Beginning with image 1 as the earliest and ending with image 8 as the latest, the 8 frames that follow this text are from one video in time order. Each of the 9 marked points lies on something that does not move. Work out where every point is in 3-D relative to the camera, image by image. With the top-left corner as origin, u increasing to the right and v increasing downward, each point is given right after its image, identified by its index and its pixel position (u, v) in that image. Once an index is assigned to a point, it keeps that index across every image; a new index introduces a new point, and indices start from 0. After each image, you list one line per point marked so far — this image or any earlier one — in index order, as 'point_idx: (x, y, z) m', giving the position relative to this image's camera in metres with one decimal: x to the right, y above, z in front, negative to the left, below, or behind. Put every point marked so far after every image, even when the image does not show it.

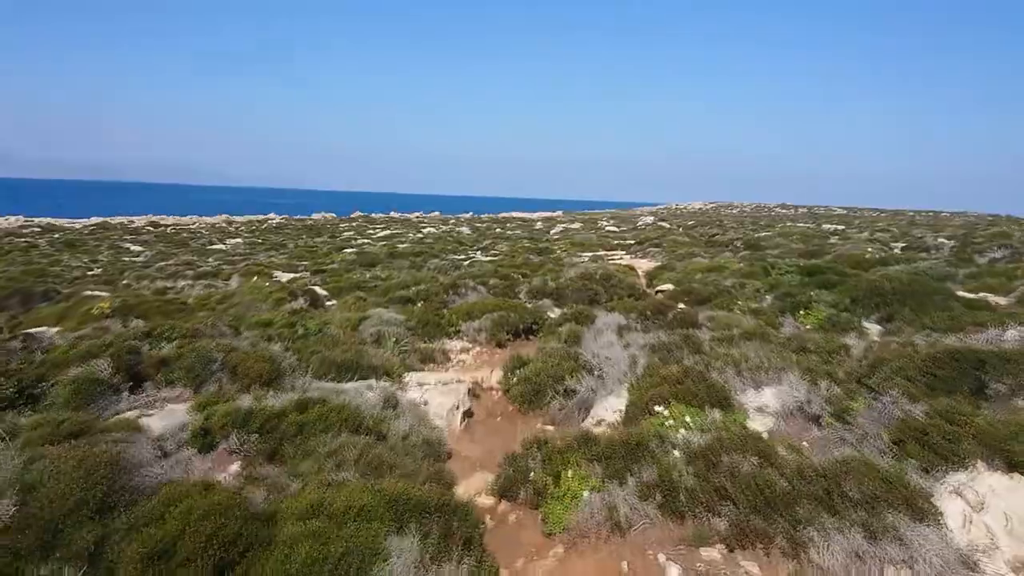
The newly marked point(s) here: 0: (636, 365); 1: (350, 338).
0: (+1.9, -1.2, +13.3) m
1: (-3.5, -1.1, +18.5) m
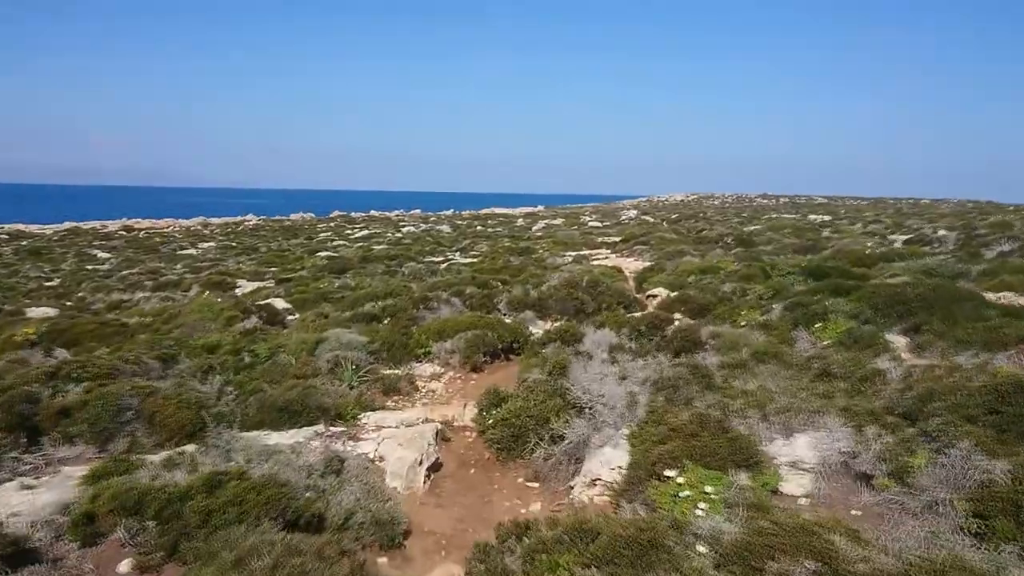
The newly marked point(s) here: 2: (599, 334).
0: (+1.6, -1.5, +11.0) m
1: (-3.9, -1.5, +16.1) m
2: (+1.8, -1.0, +16.7) m
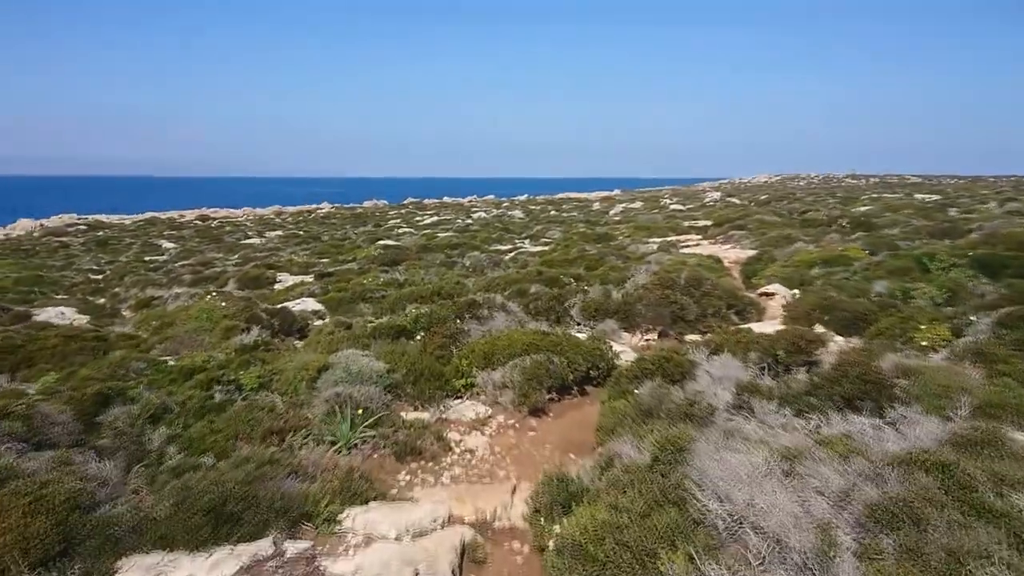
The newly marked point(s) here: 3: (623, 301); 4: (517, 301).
0: (+2.1, -1.7, +5.6) m
1: (-2.9, -1.6, +11.2) m
2: (+2.8, -1.1, +11.4) m
3: (+2.3, -0.3, +17.4) m
4: (+0.1, -0.4, +19.0) m
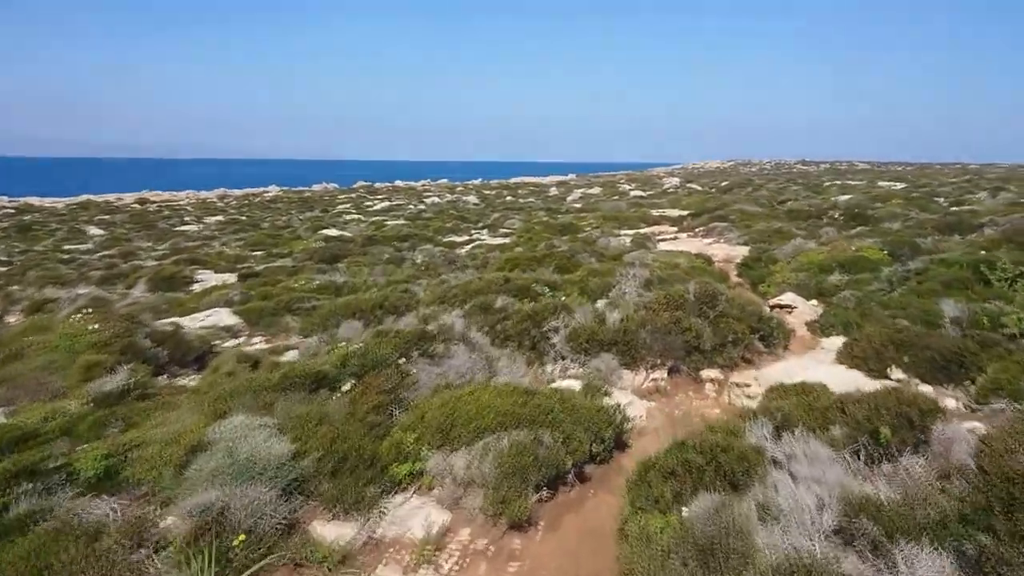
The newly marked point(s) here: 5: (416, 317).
0: (+2.2, -2.3, +1.6) m
1: (-3.2, -2.1, +6.9) m
2: (+2.5, -1.5, +7.4) m
3: (+1.7, -0.6, +13.4) m
4: (-0.5, -0.6, +14.9) m
5: (-1.8, -0.6, +16.4) m
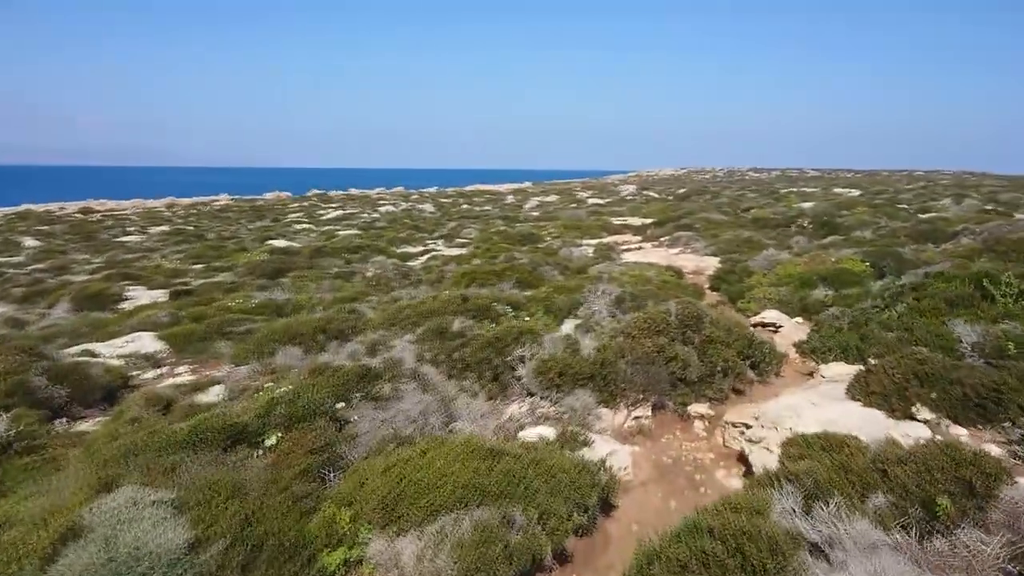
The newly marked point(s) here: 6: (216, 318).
0: (+2.2, -2.5, -0.1) m
1: (-3.4, -2.4, +5.0) m
2: (+2.3, -1.8, +5.7) m
3: (+1.1, -0.9, +11.7) m
4: (-1.1, -1.0, +13.1) m
5: (-2.5, -1.0, +14.5) m
6: (-6.7, -0.7, +19.4) m
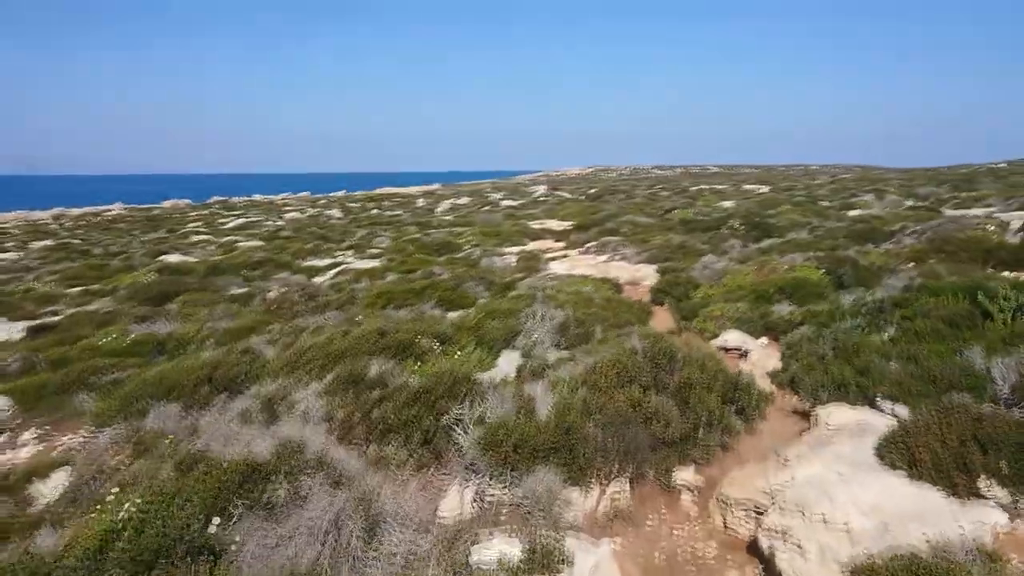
0: (+2.8, -2.8, -2.3) m
1: (-3.3, -2.9, +2.1) m
2: (+2.3, -2.2, +3.4) m
3: (+0.5, -1.4, +9.2) m
4: (-2.0, -1.5, +10.4) m
5: (-3.5, -1.6, +11.7) m
6: (-8.2, -1.4, +16.2) m
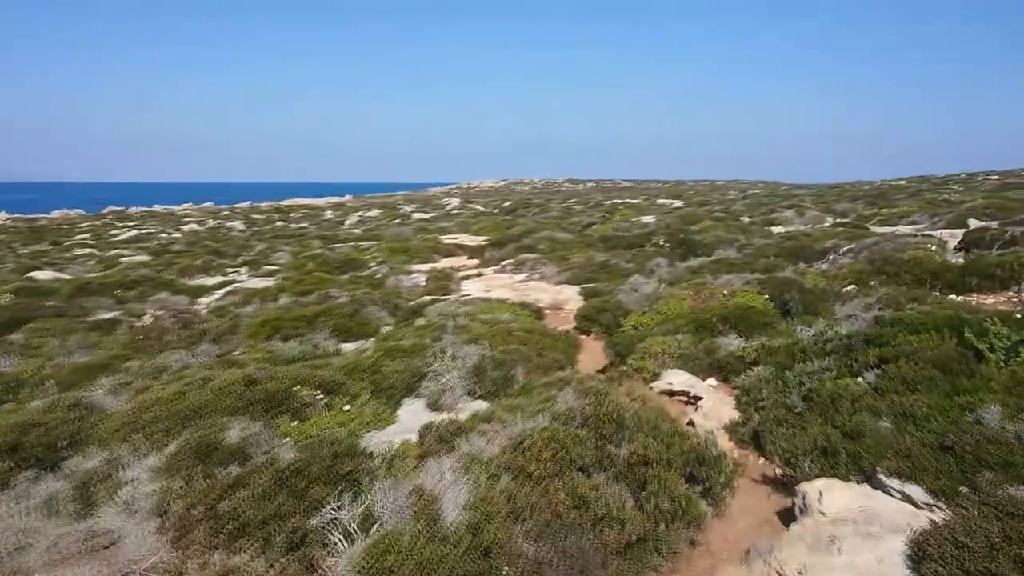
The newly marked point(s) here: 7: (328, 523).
0: (+3.1, -3.1, -4.6) m
1: (-3.3, -3.3, -0.8) m
2: (+2.0, -2.5, +1.0) m
3: (-0.3, -1.8, +6.7) m
4: (-2.9, -2.0, +7.6) m
5: (-4.5, -2.0, +8.7) m
6: (-9.6, -1.9, +12.7) m
7: (-1.6, -1.9, +7.3) m
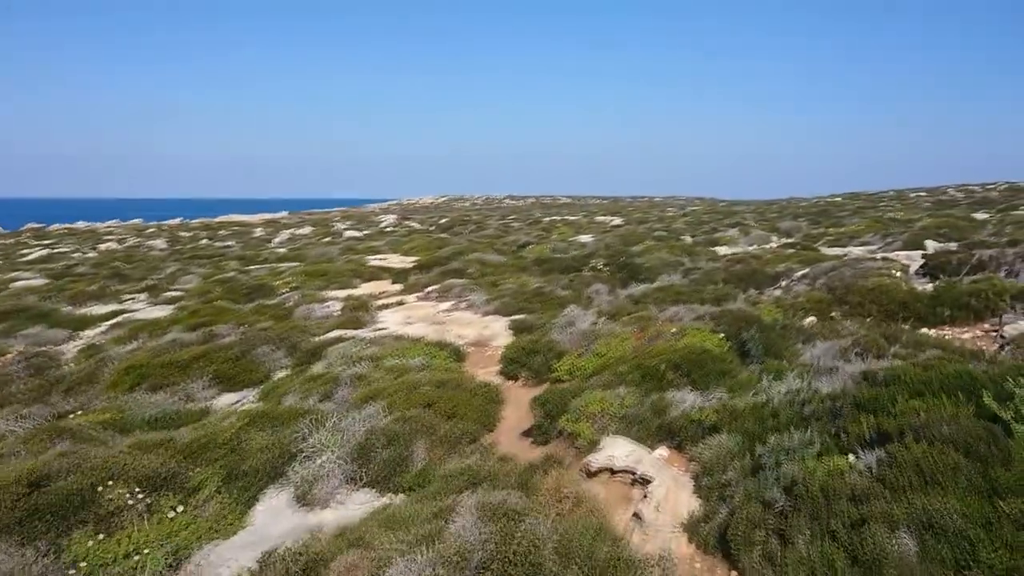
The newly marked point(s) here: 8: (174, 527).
0: (+3.2, -3.3, -7.2) m
1: (-3.6, -3.6, -3.9) m
2: (+1.7, -2.9, -1.6) m
3: (-1.1, -2.3, +3.9) m
4: (-3.7, -2.5, +4.6) m
5: (-5.4, -2.6, +5.6) m
6: (-10.8, -2.6, +9.2) m
7: (-2.4, -2.4, +4.4) m
8: (-3.2, -2.1, +8.0) m
